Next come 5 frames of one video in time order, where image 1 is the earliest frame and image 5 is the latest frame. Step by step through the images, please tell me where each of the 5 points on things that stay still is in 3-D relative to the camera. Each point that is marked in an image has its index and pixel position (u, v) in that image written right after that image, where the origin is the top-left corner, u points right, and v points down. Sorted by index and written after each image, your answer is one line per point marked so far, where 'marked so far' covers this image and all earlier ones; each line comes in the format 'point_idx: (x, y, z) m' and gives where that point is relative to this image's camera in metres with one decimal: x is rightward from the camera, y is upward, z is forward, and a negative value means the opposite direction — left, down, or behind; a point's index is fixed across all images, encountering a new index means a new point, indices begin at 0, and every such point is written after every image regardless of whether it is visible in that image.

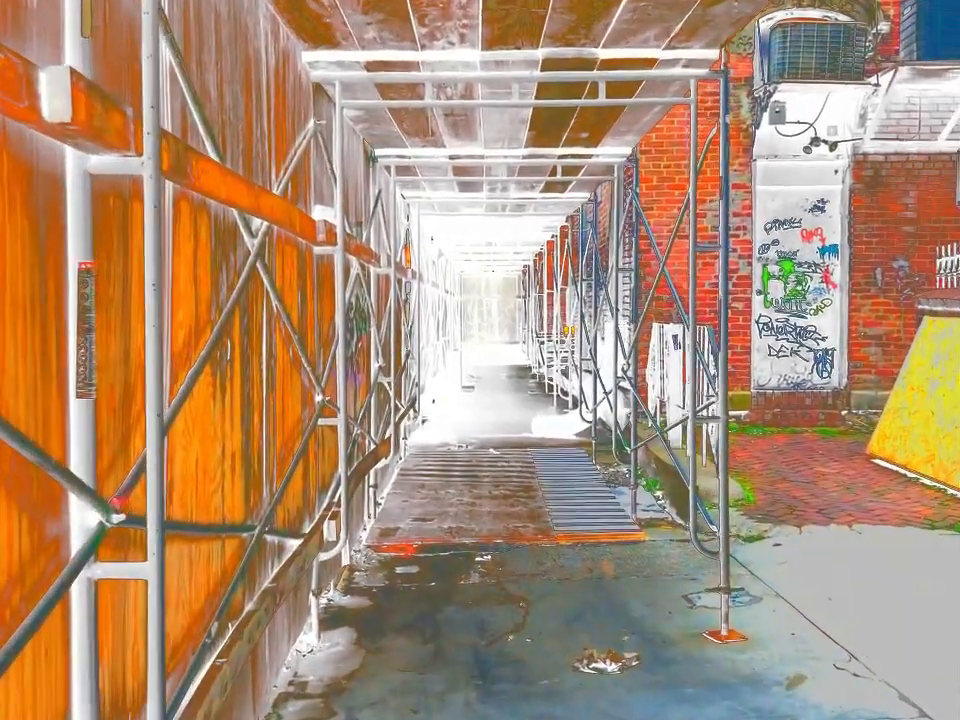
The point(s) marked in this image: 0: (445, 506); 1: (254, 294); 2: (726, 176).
0: (-0.2, -0.9, +7.0) m
1: (-0.6, +0.2, +3.1) m
2: (+1.0, +0.8, +4.6) m
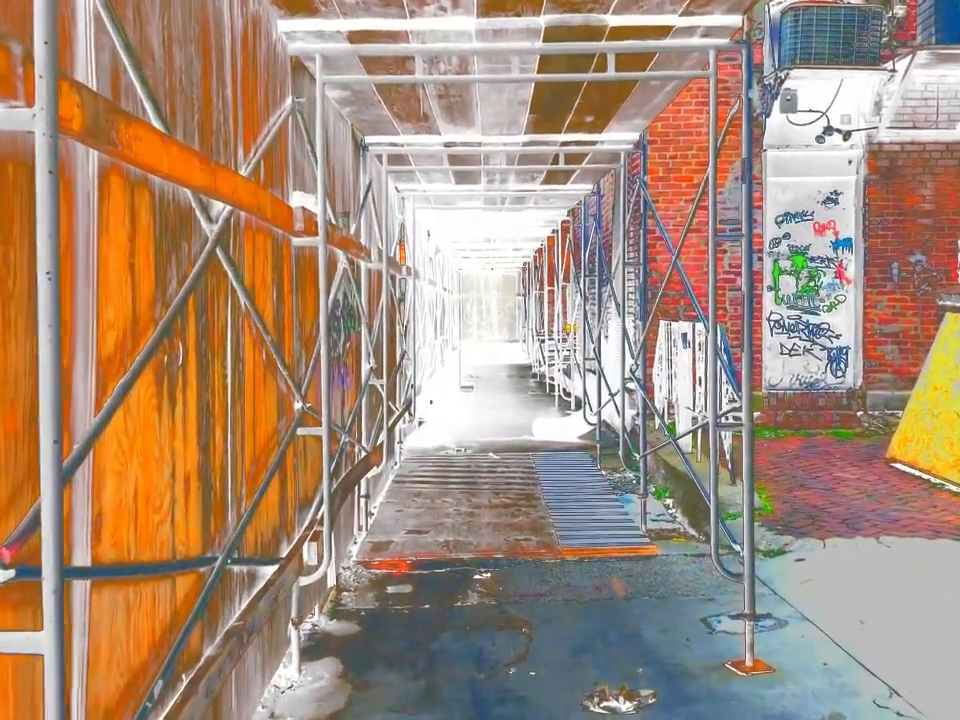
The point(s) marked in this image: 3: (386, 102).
0: (-0.2, -0.9, +6.6) m
1: (-0.7, +0.2, +2.7) m
2: (+1.0, +0.8, +4.2) m
3: (-0.4, +1.2, +5.0) m
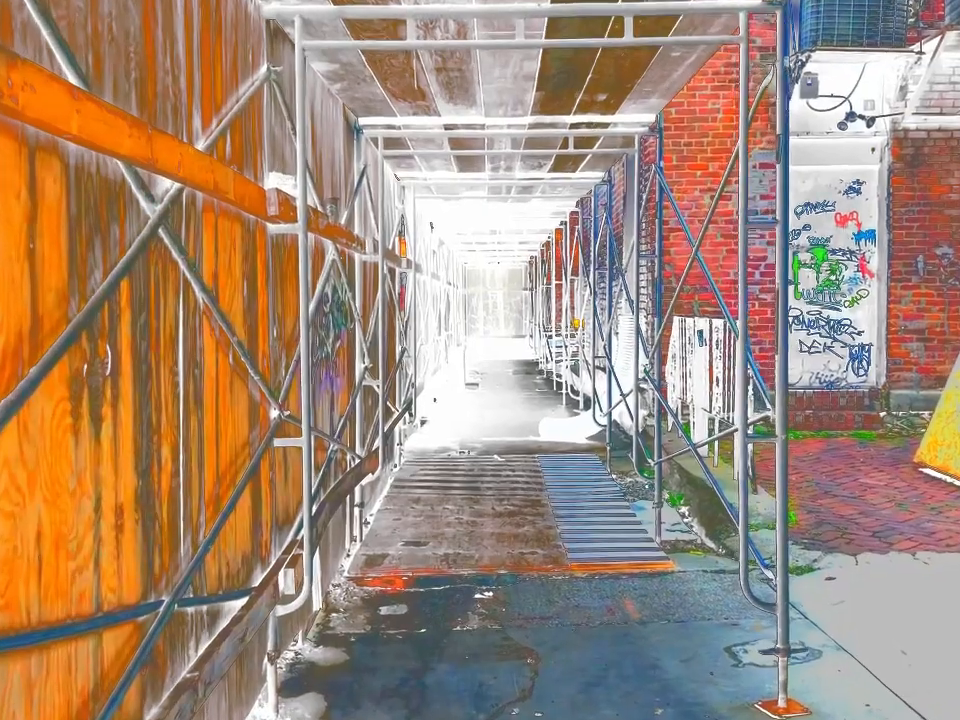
0: (-0.2, -0.9, +6.2) m
1: (-0.7, +0.2, +2.3) m
2: (+1.0, +0.8, +3.7) m
3: (-0.4, +1.2, +4.6) m
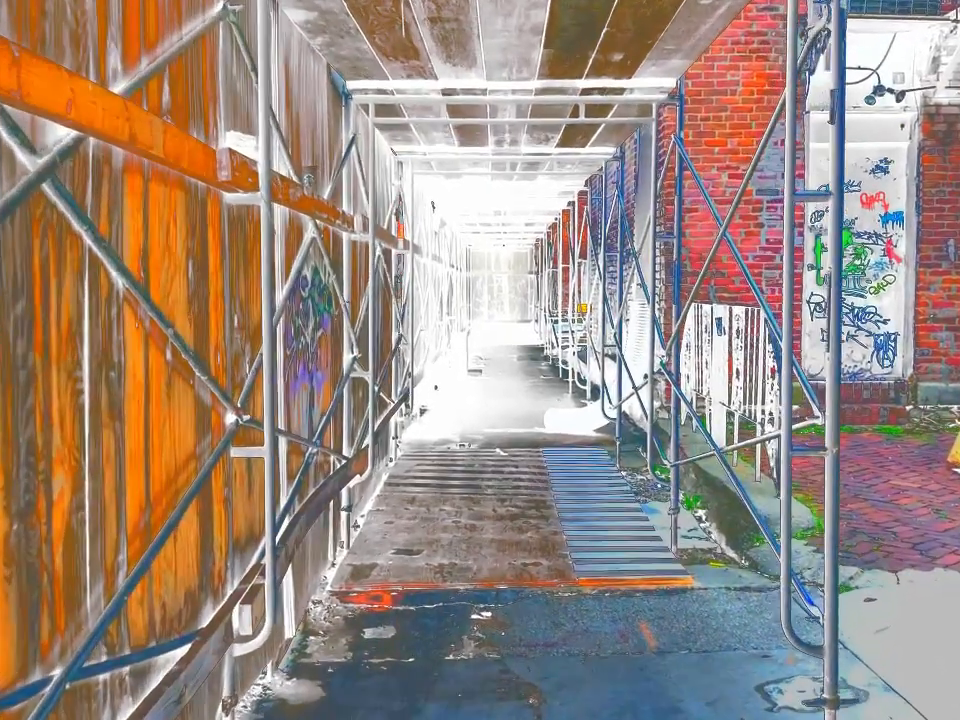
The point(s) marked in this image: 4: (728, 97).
0: (-0.2, -0.9, +5.7) m
1: (-0.7, +0.2, +1.7) m
2: (+1.0, +0.8, +3.2) m
3: (-0.4, +1.2, +4.0) m
4: (+1.9, +2.0, +8.4) m
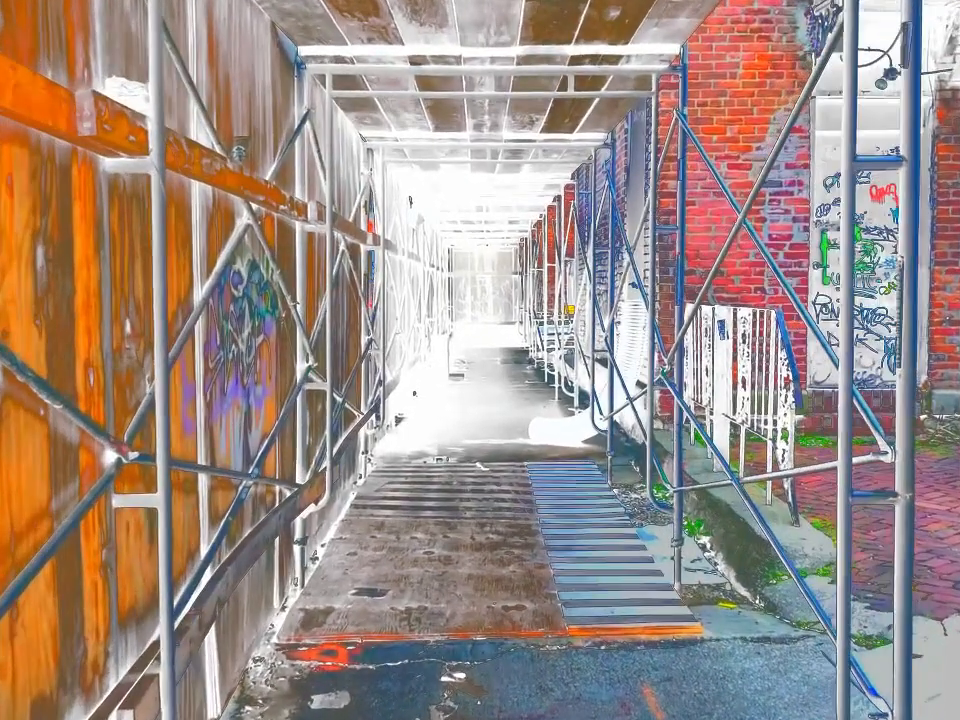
0: (-0.3, -0.9, +5.0) m
1: (-0.7, +0.1, +1.0) m
2: (+0.9, +0.7, +2.5) m
3: (-0.5, +1.2, +3.3) m
4: (+1.7, +2.0, +7.7) m
